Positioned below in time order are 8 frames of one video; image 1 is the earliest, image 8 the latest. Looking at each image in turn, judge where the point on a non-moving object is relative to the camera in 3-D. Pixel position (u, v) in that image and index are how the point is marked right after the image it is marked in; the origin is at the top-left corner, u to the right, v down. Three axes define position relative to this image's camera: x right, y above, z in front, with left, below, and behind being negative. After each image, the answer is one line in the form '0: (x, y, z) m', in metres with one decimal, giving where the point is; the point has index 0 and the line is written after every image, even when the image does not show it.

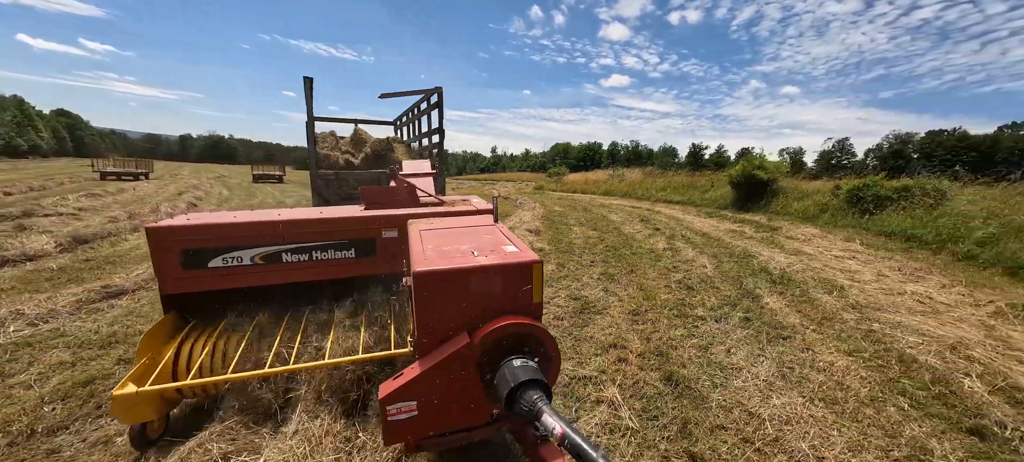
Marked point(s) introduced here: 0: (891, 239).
0: (+7.2, -0.1, +6.6) m
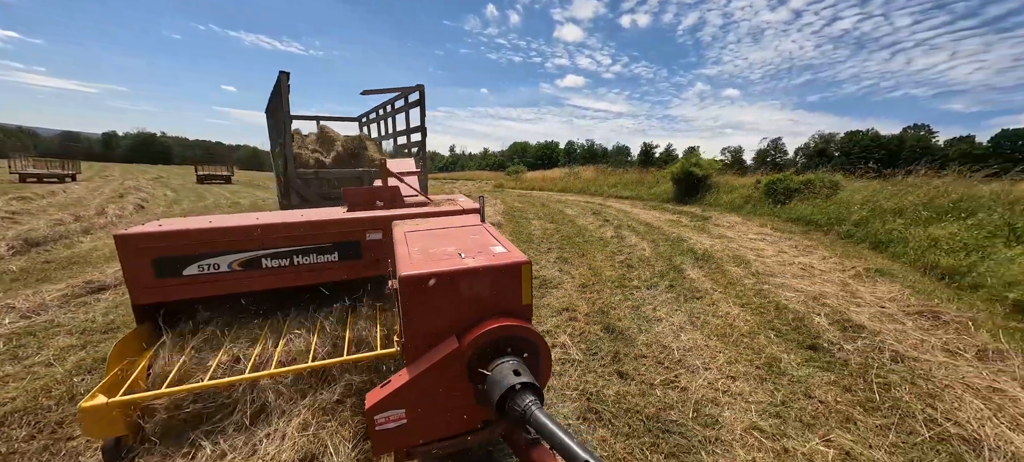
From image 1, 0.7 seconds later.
0: (+6.4, +0.2, +8.0) m
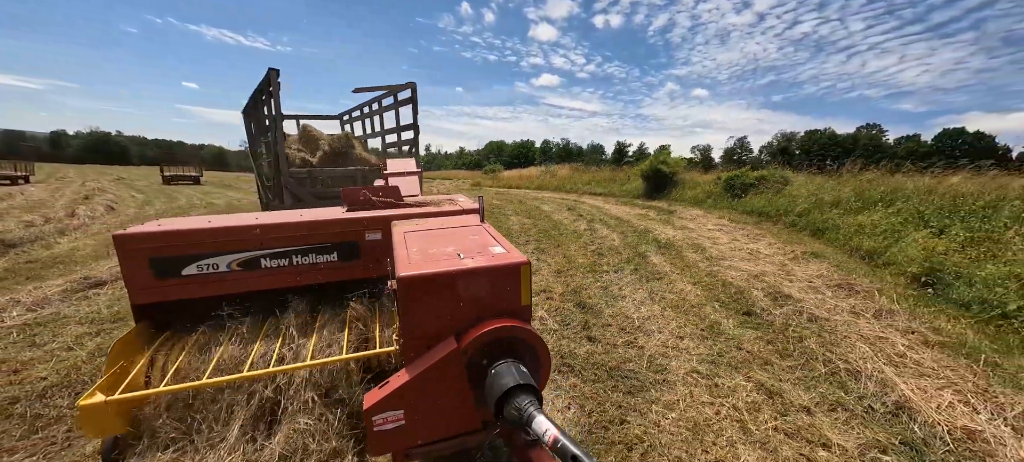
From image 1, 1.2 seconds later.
0: (+5.9, +0.5, +8.8) m
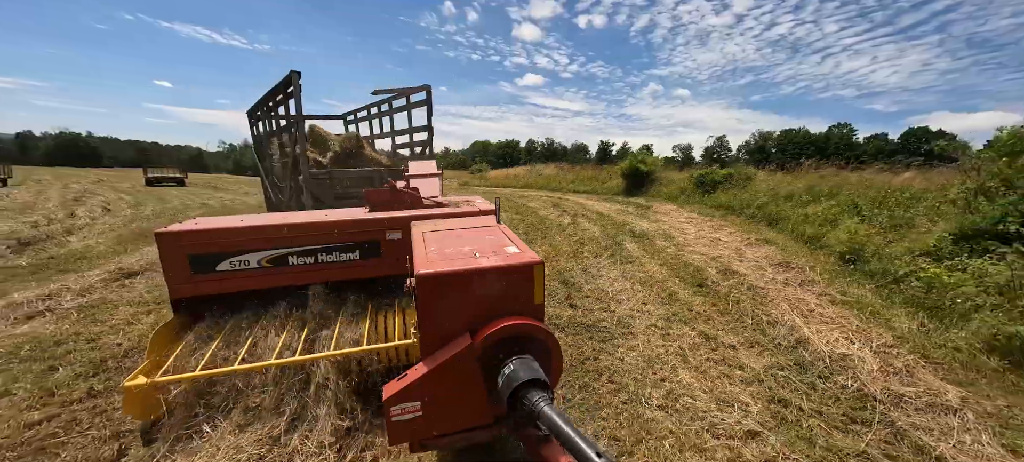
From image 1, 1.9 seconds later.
0: (+5.6, +0.7, +9.7) m
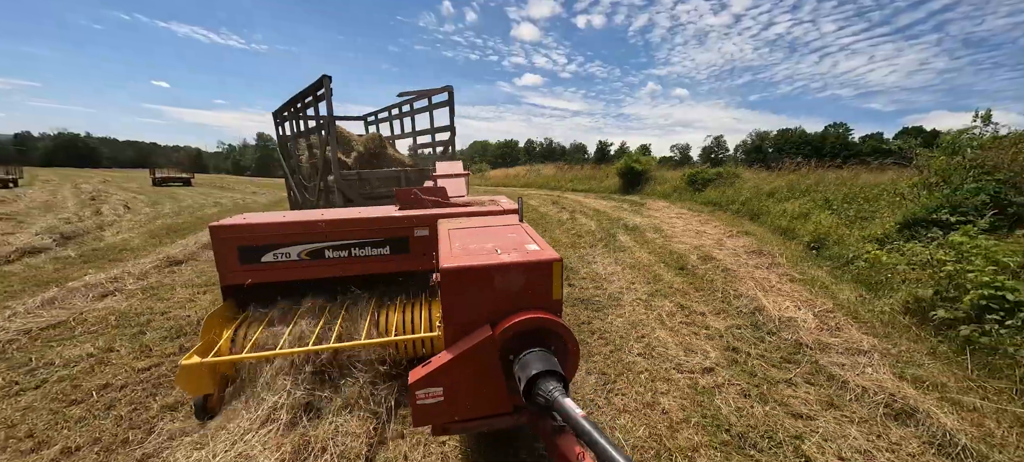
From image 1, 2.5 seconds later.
0: (+5.7, +0.8, +10.3) m
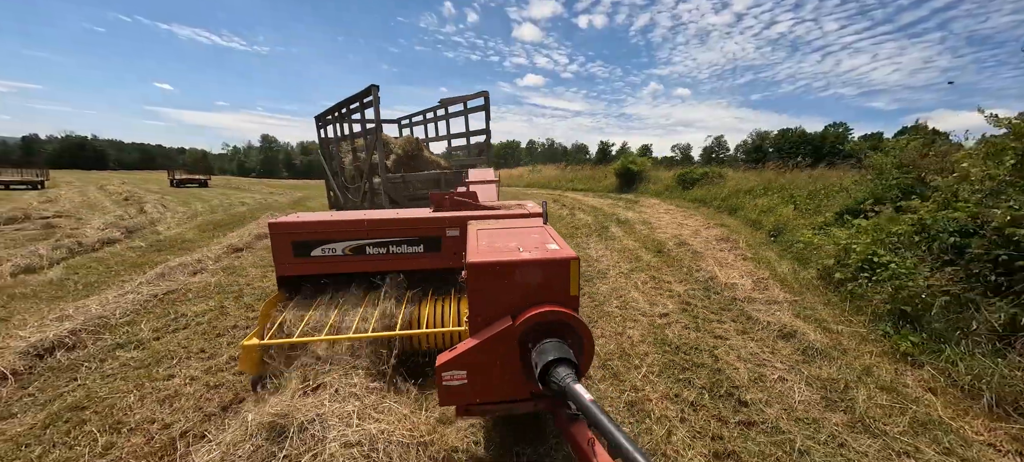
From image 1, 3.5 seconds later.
0: (+5.8, +1.0, +11.3) m
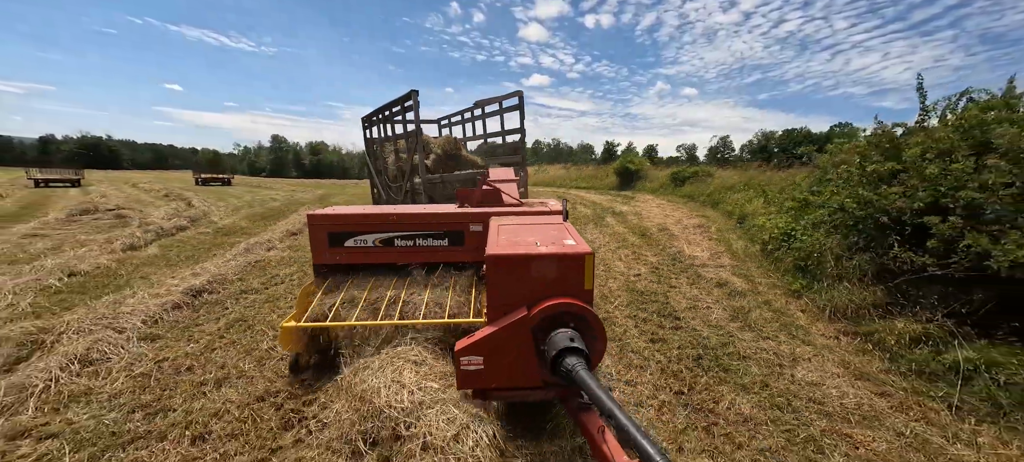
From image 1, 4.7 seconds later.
0: (+6.1, +1.2, +12.5) m
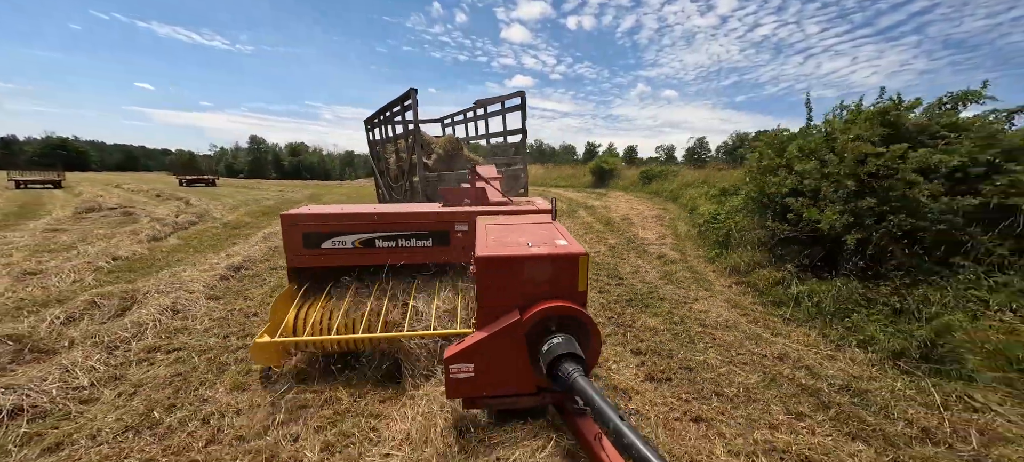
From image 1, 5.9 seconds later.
0: (+5.5, +1.5, +13.9) m
